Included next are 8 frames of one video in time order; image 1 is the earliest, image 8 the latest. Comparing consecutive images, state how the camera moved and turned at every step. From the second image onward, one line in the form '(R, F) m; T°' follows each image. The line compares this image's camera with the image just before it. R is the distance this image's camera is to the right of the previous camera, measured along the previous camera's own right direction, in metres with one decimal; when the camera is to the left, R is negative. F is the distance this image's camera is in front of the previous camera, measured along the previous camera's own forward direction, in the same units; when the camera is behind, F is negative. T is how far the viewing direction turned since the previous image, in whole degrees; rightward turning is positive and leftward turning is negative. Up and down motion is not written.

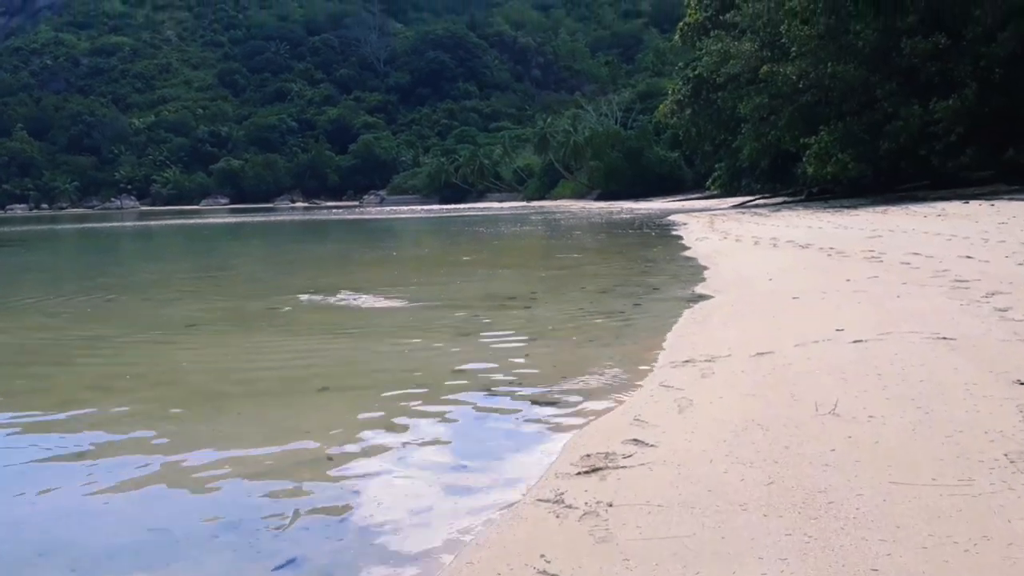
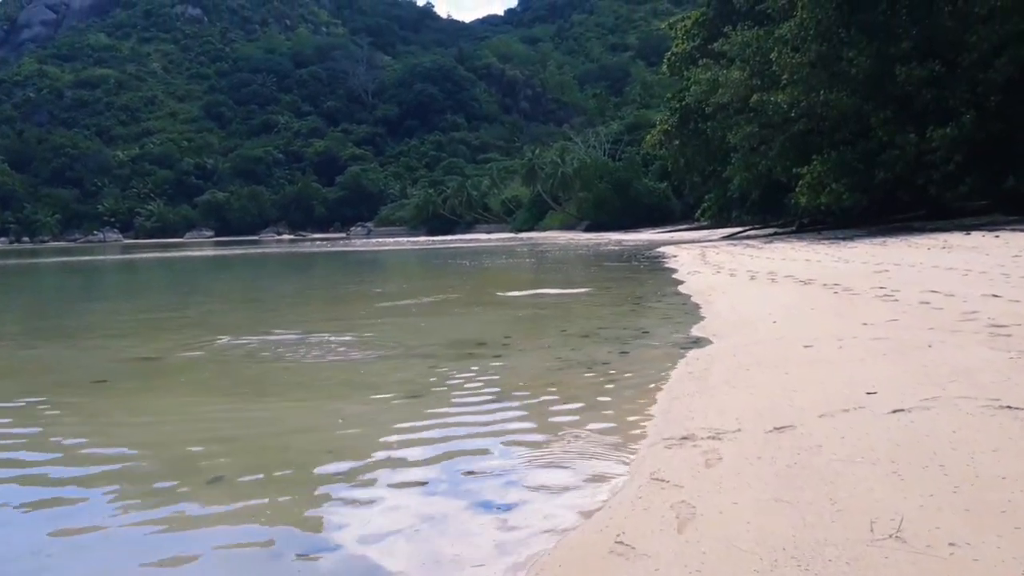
(+0.2, +0.9) m; +1°
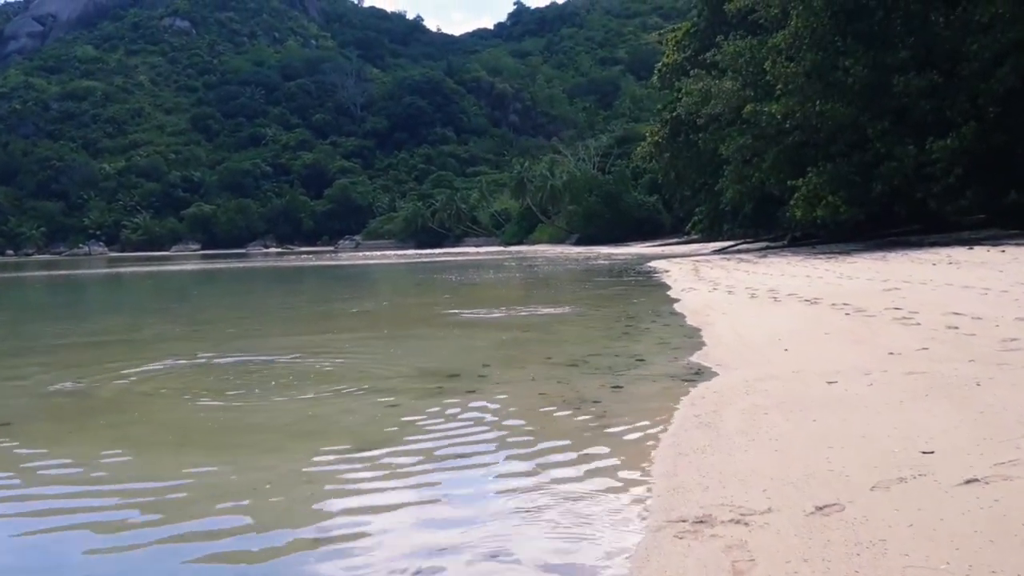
(+0.1, +0.8) m; +1°
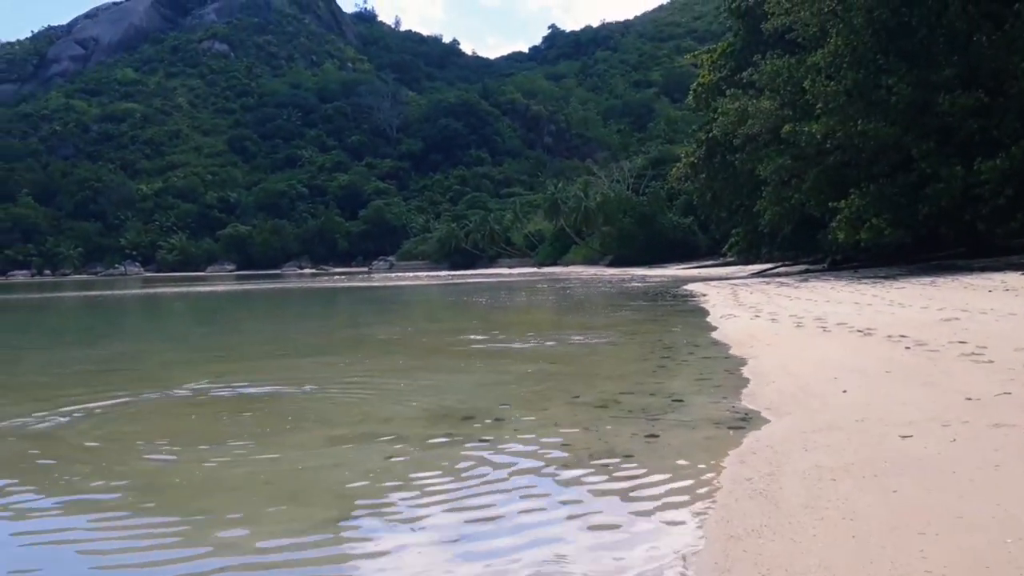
(+0.1, +0.6) m; -2°
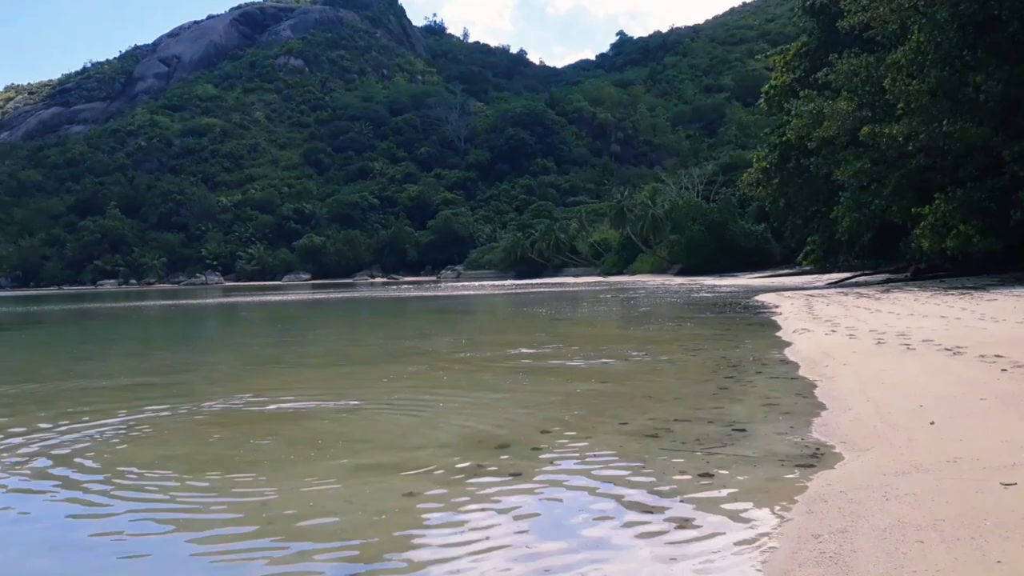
(+0.2, +0.6) m; -4°
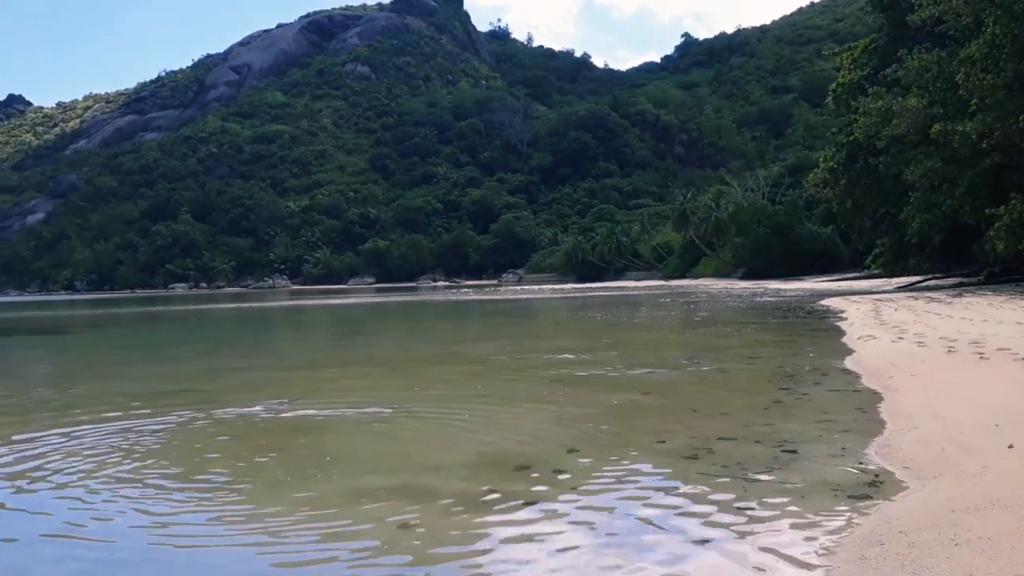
(+0.2, +0.4) m; -4°
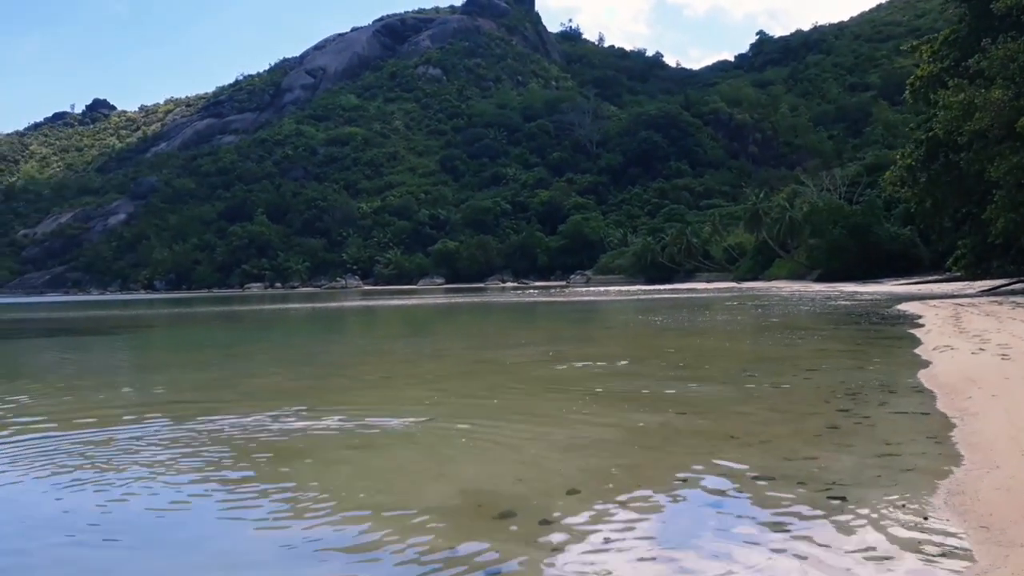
(+0.3, +0.6) m; -4°
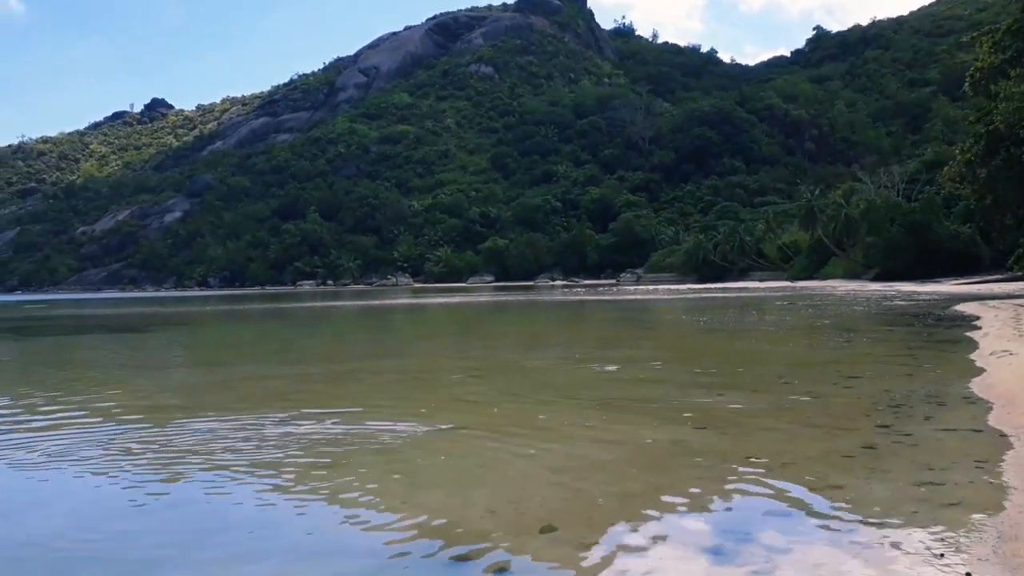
(+0.3, +0.5) m; -3°
